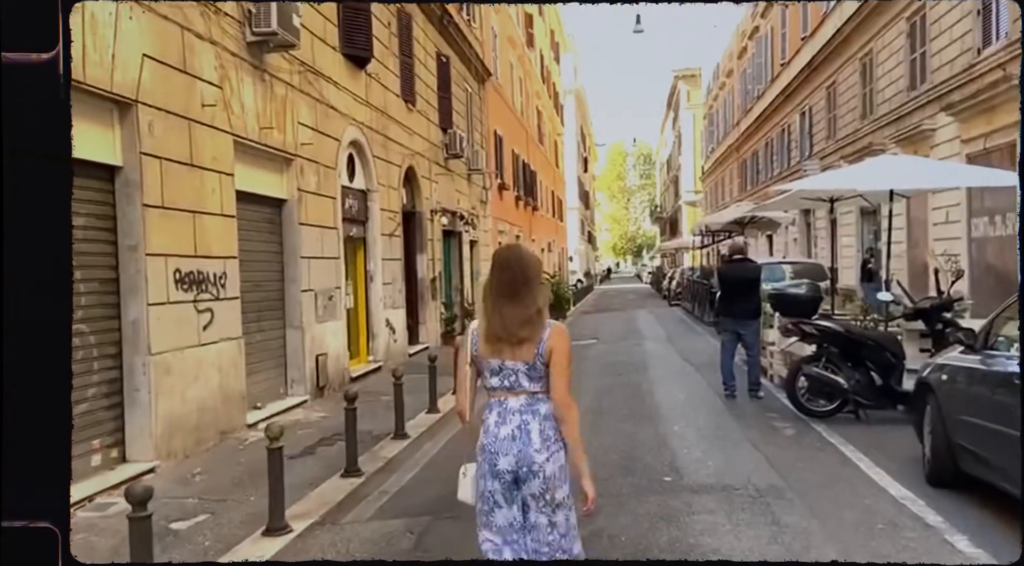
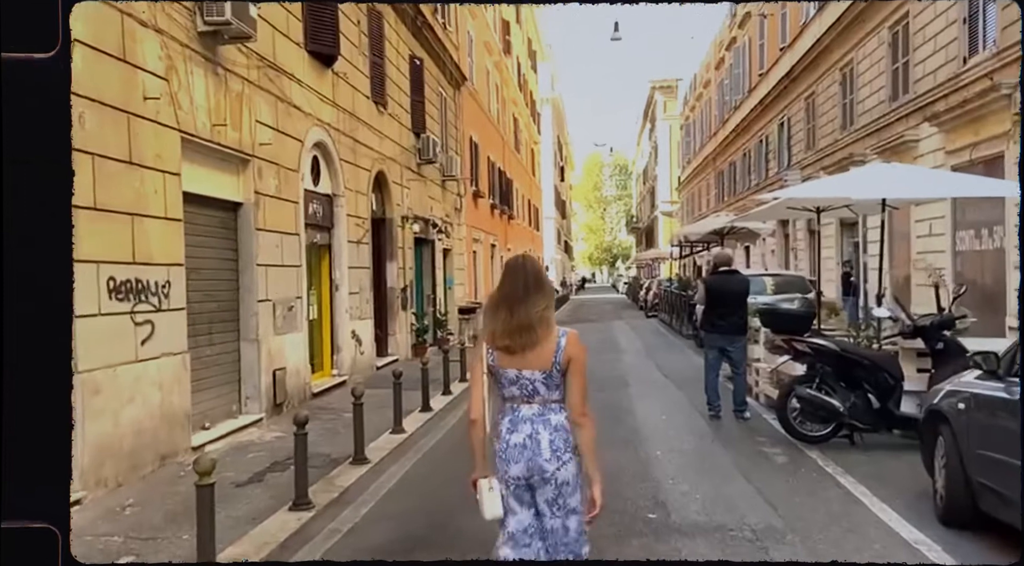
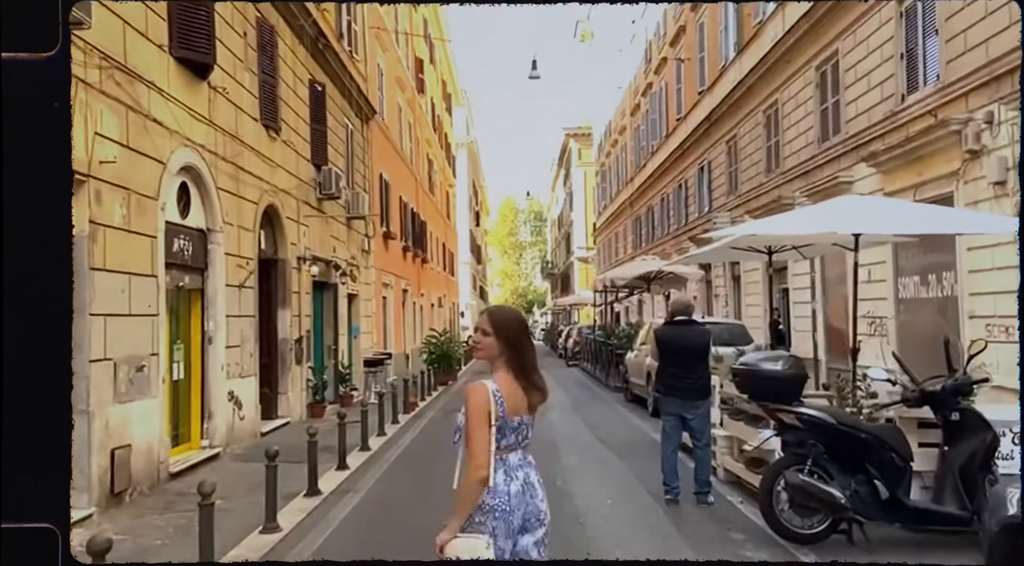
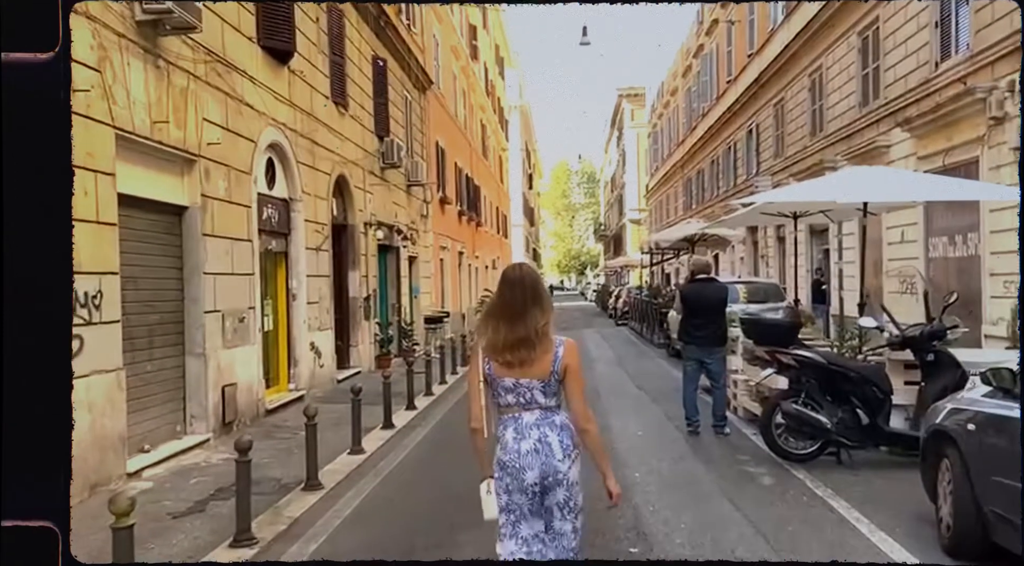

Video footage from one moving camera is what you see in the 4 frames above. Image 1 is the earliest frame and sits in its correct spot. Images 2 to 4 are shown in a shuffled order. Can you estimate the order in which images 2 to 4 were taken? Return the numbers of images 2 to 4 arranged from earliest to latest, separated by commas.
2, 4, 3
